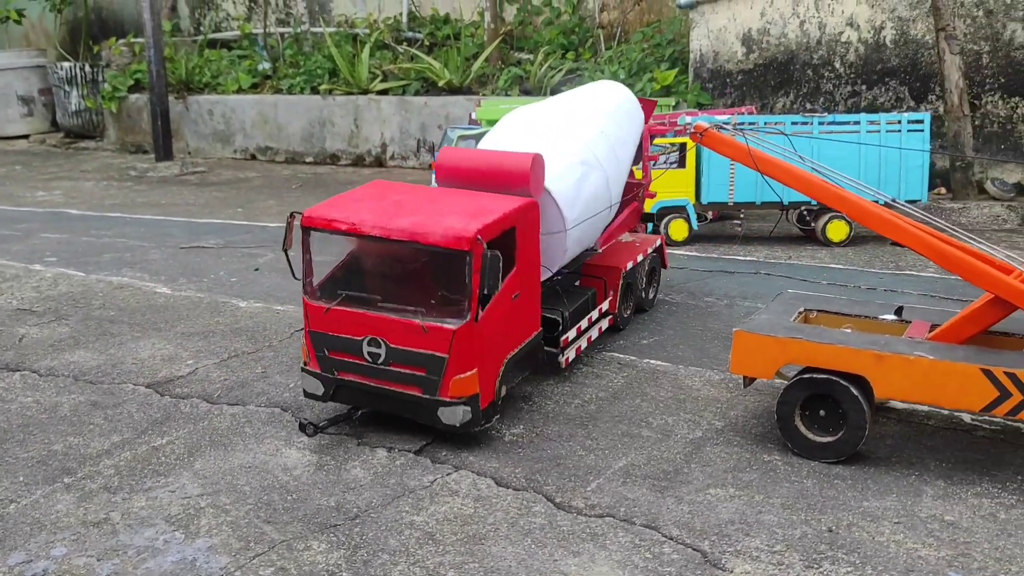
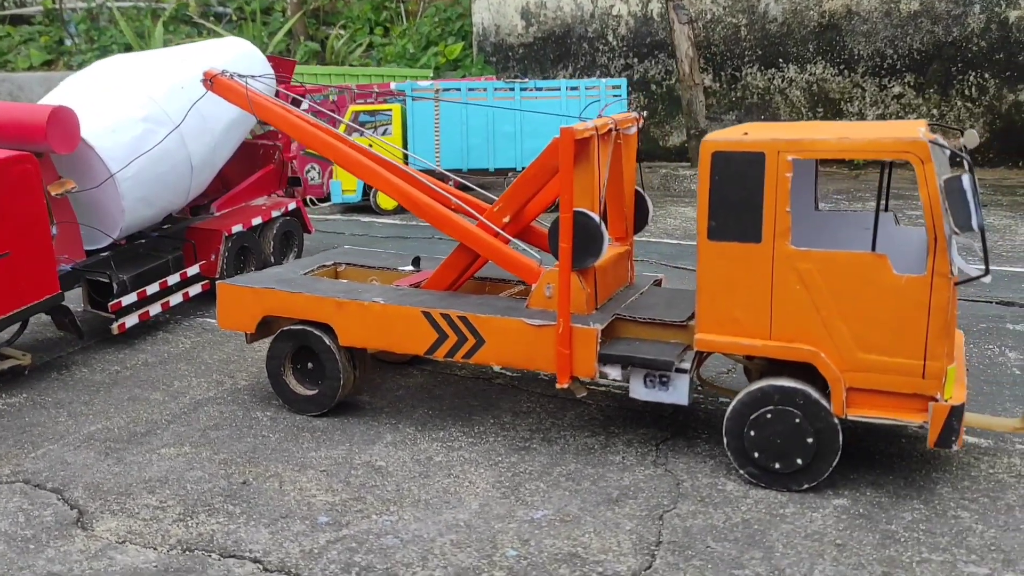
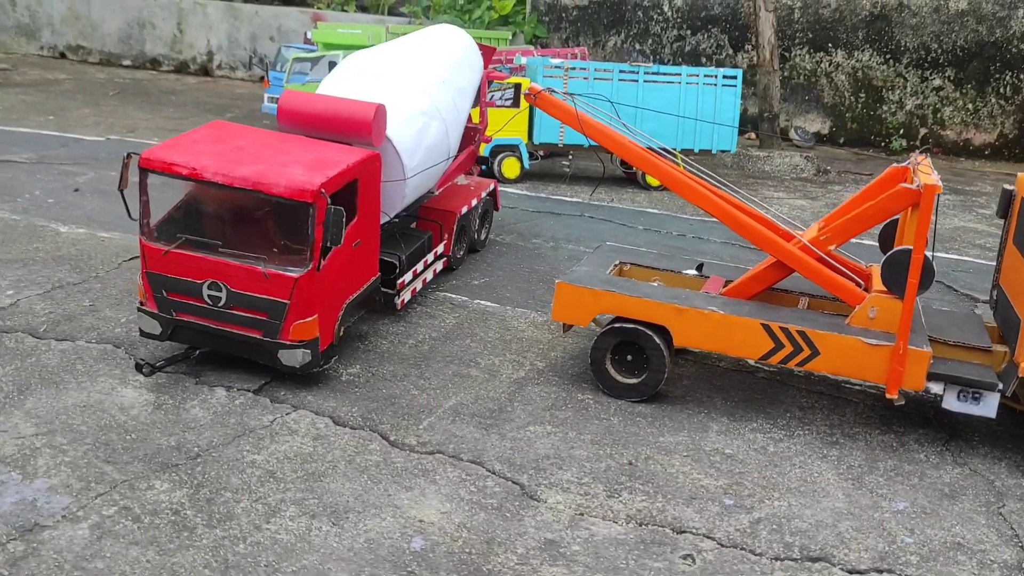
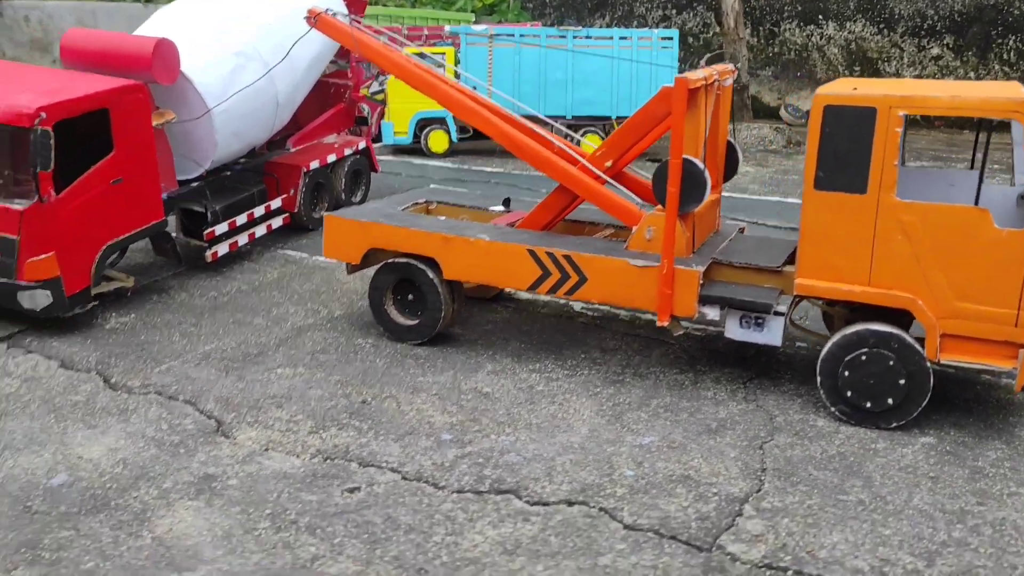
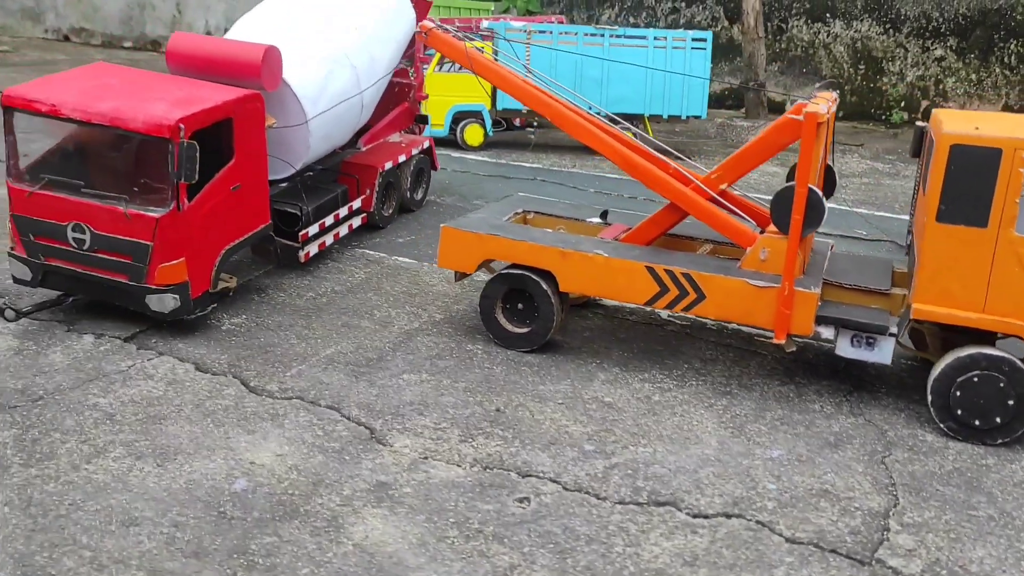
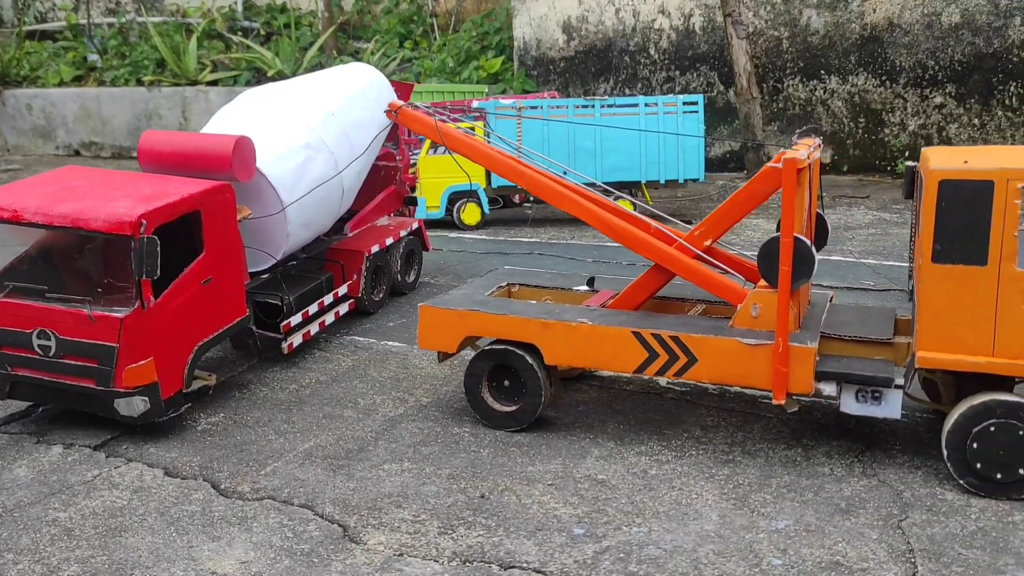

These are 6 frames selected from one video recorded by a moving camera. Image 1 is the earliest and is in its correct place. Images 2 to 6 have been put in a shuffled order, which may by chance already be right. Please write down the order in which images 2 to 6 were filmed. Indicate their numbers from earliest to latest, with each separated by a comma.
6, 2, 4, 5, 3
